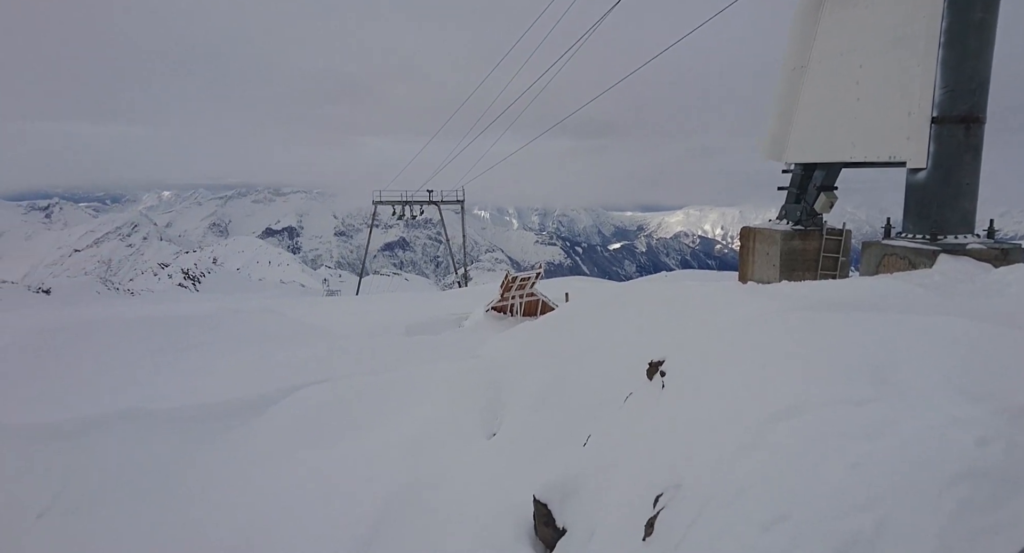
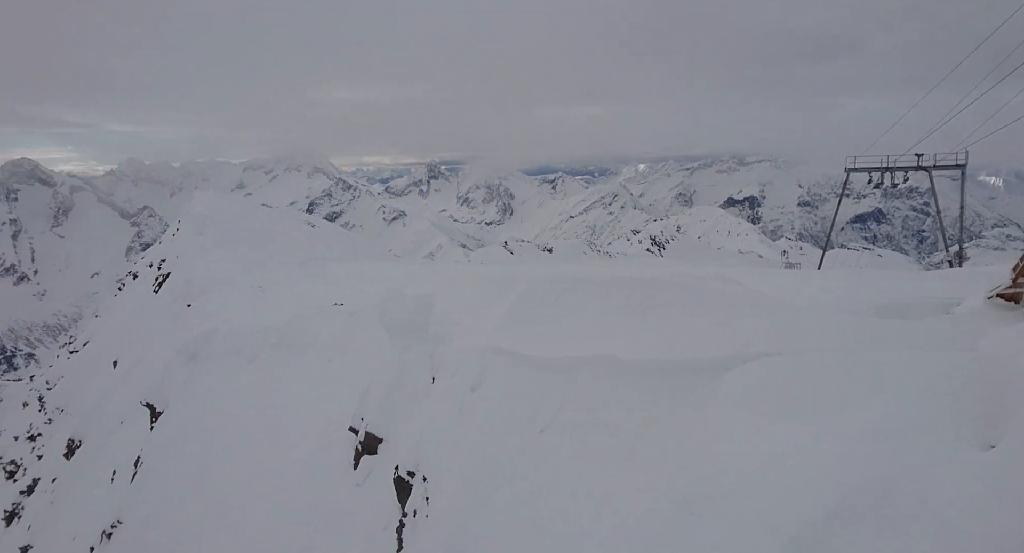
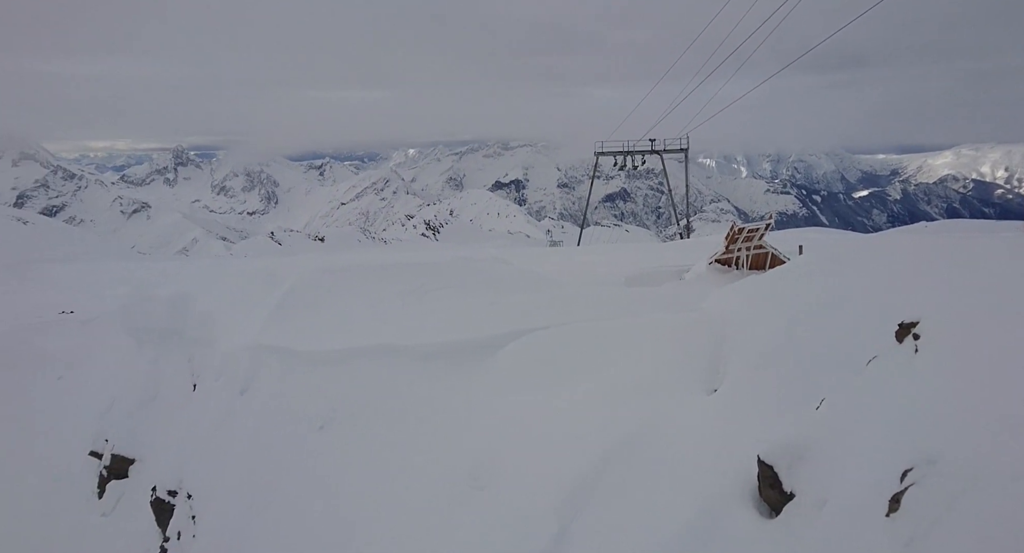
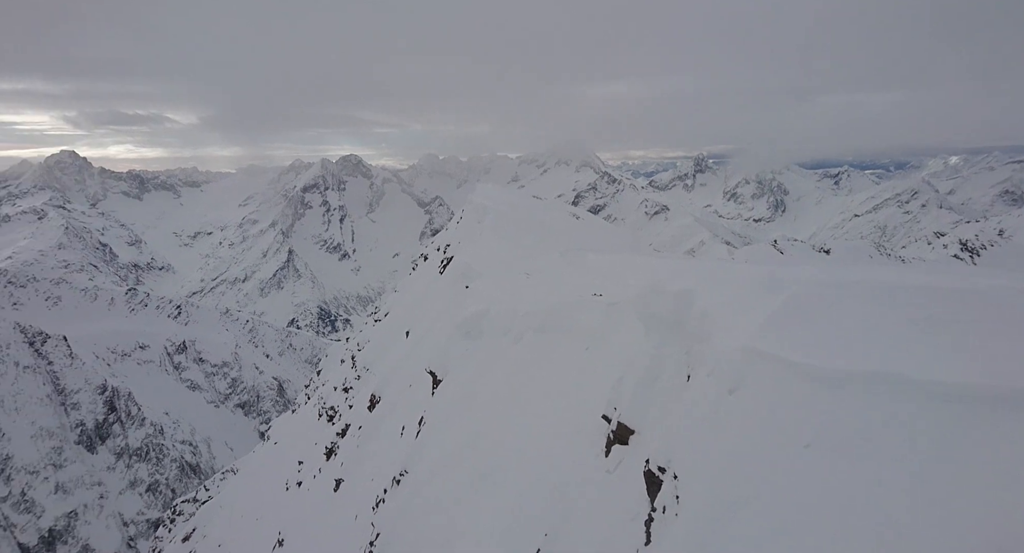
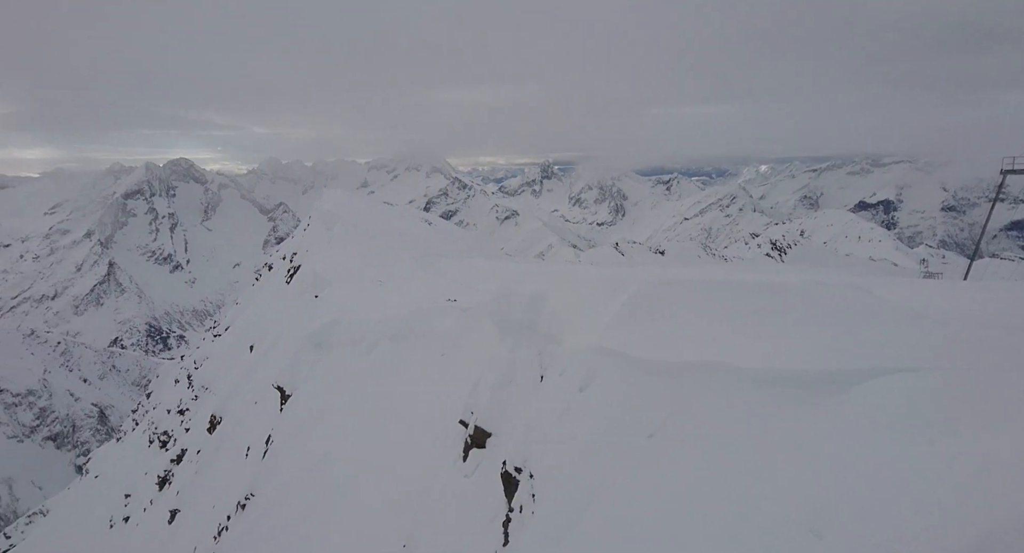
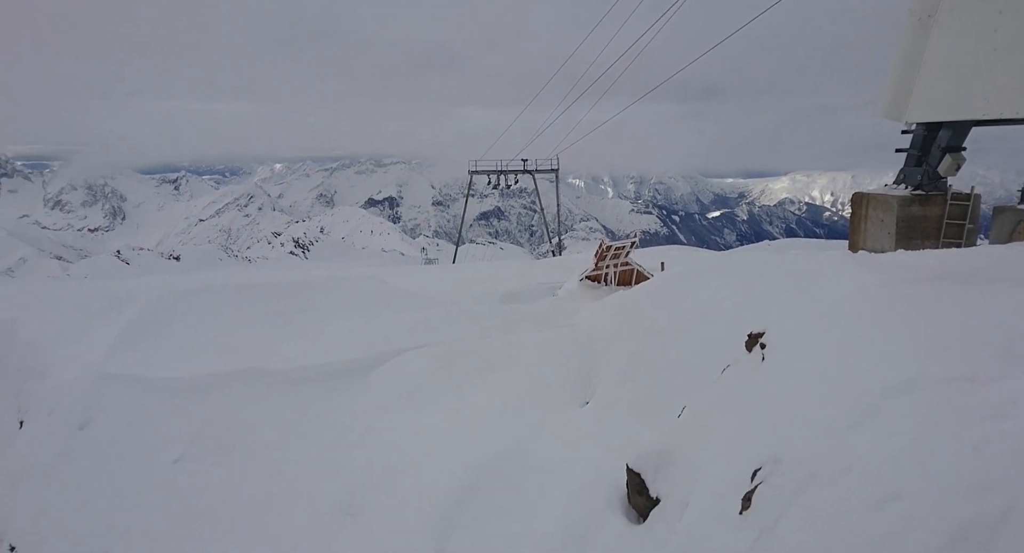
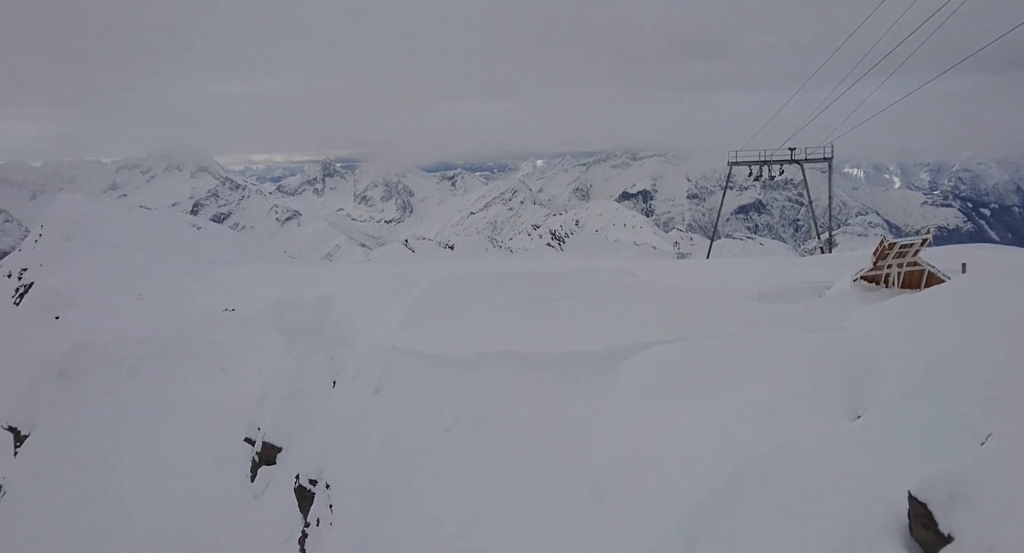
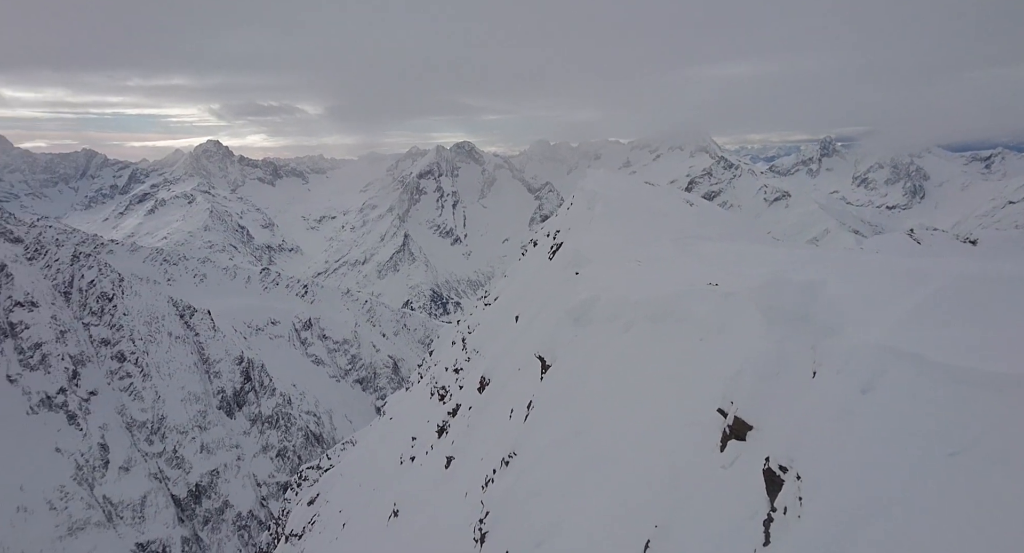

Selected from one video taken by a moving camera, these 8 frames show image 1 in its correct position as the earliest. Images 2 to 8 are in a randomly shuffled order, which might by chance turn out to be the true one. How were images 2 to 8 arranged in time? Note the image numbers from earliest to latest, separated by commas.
6, 3, 7, 2, 5, 4, 8
